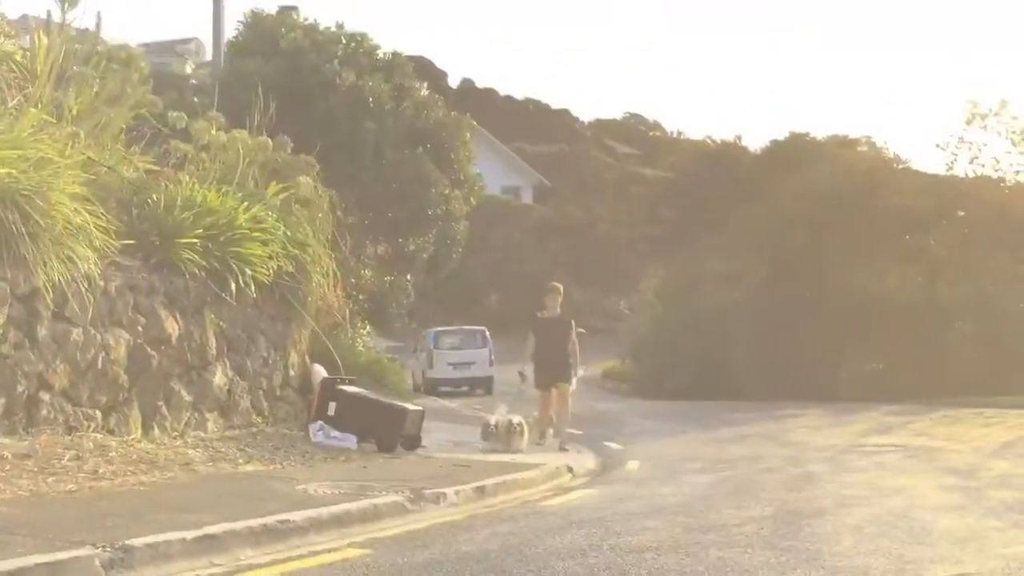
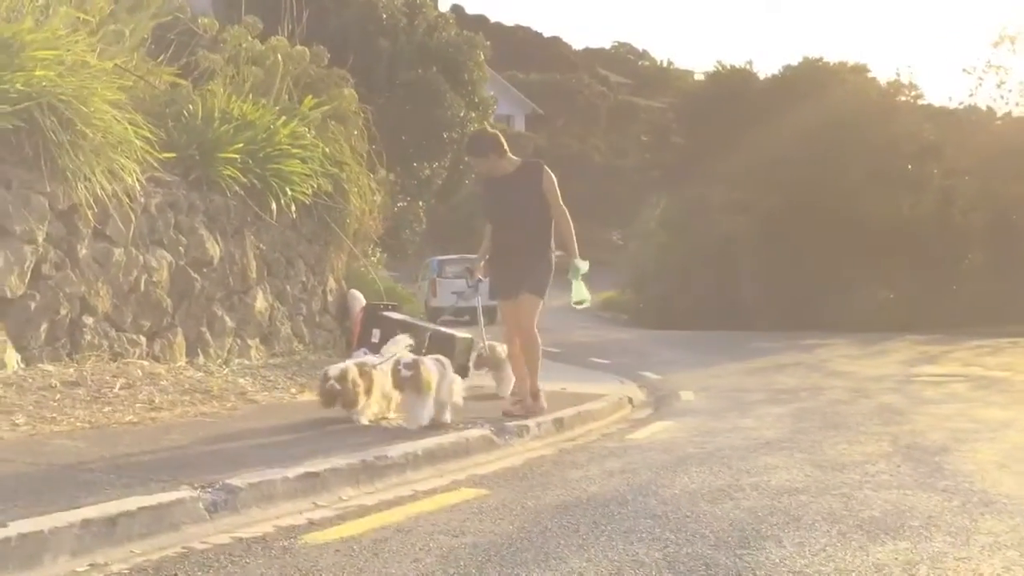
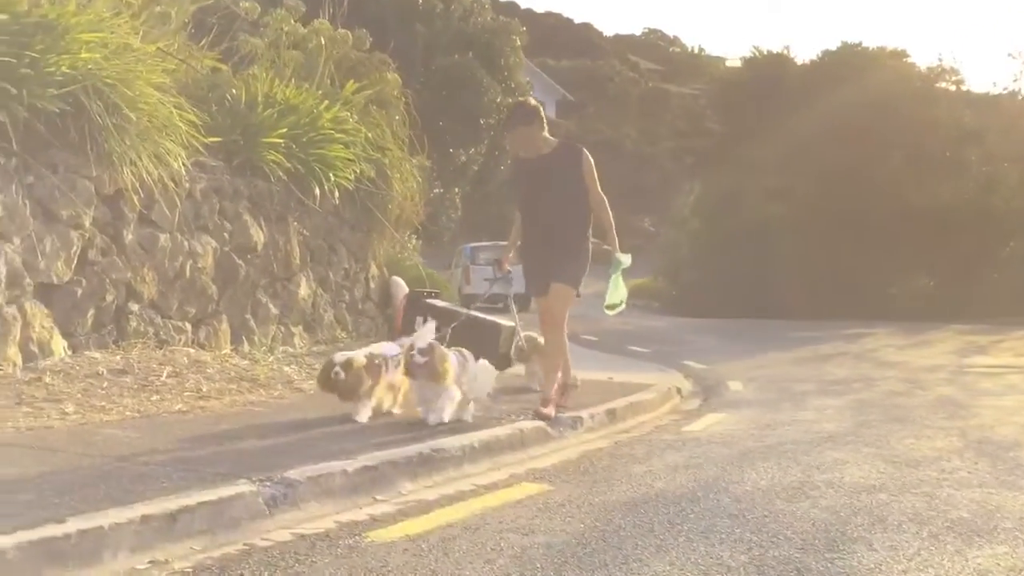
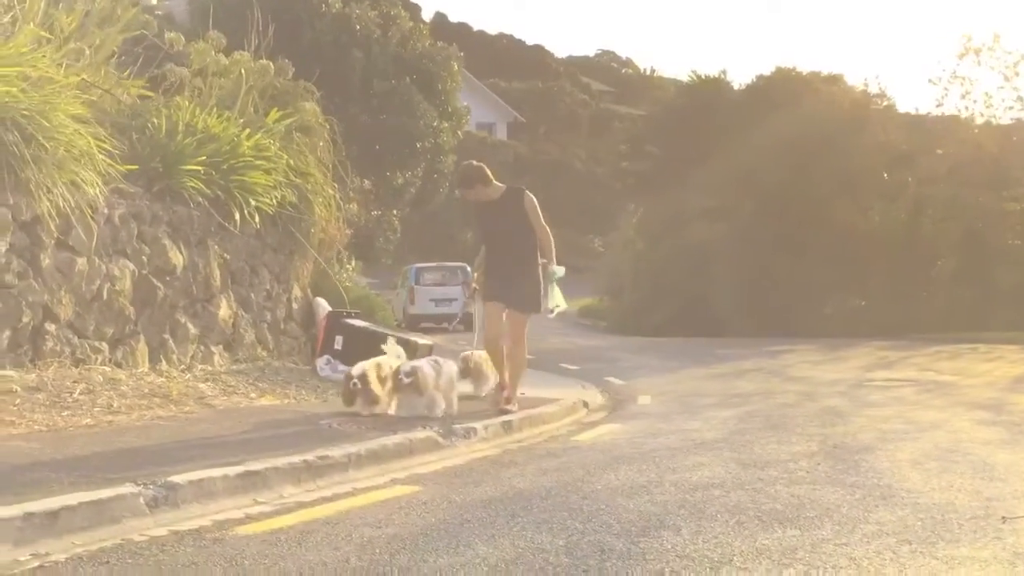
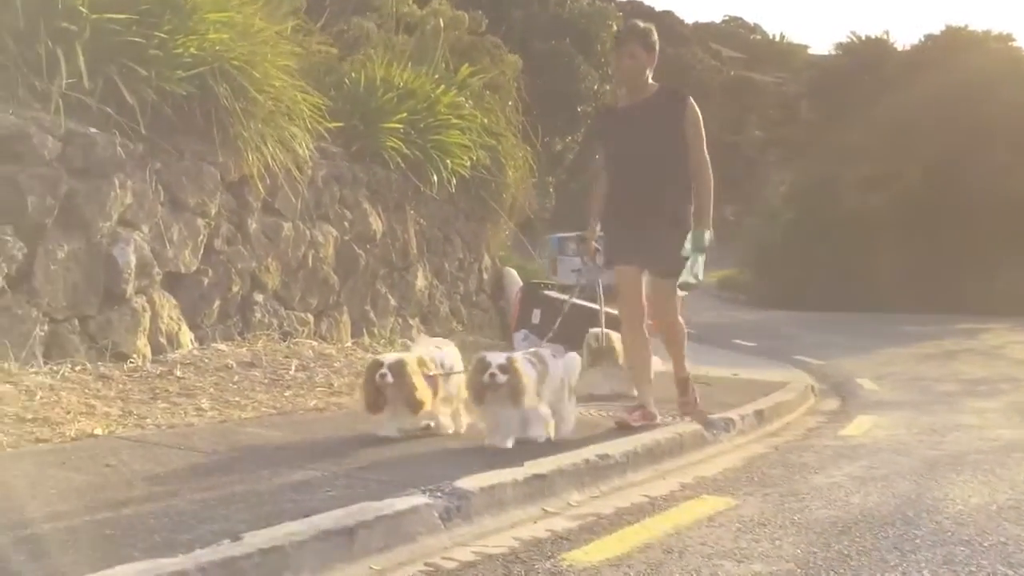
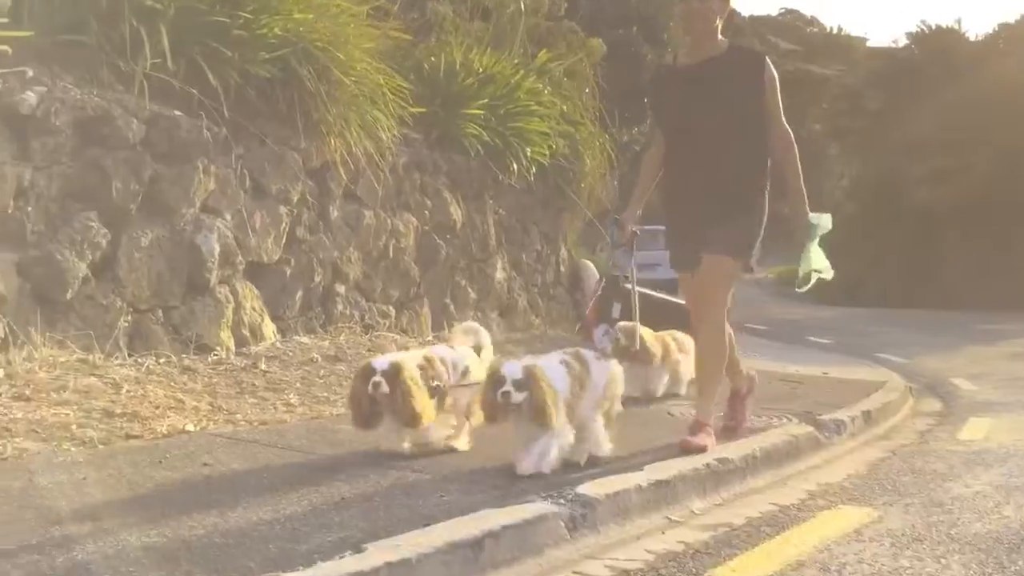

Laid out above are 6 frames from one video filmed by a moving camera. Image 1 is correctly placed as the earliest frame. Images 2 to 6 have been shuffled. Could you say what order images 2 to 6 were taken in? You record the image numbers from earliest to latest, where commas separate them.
4, 2, 3, 5, 6
